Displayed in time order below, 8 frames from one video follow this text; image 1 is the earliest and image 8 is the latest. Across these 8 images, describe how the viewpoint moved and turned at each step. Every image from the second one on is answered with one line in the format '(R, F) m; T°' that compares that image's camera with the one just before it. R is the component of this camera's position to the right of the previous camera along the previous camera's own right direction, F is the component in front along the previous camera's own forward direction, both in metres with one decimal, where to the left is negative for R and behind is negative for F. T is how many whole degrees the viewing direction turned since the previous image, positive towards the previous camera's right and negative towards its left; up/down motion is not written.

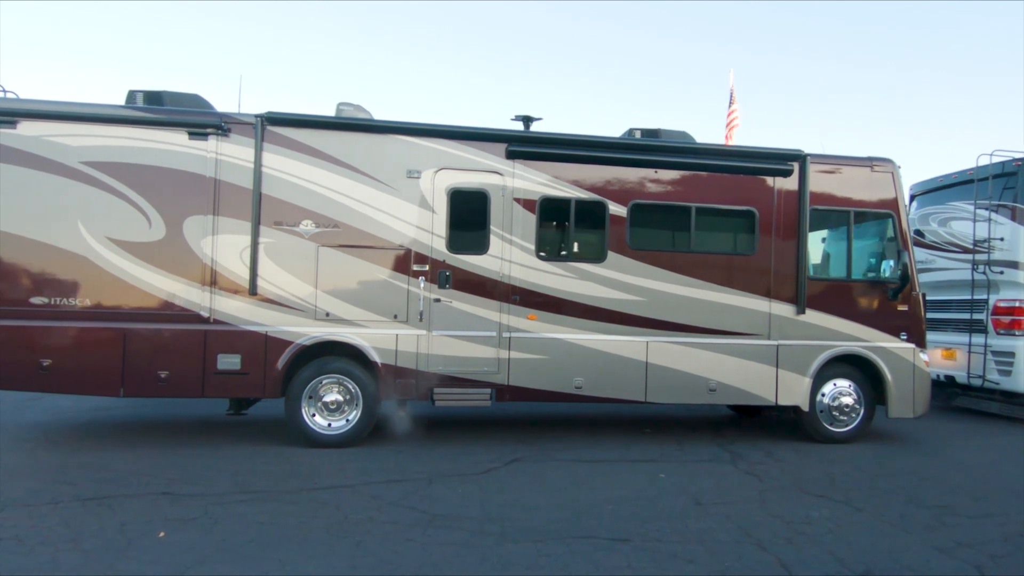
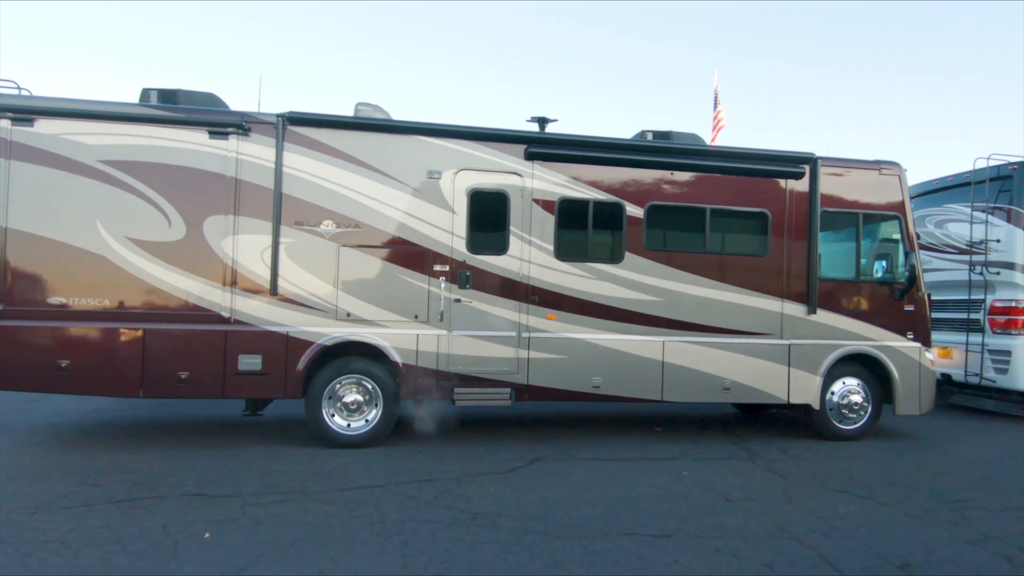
(-0.5, 0.0) m; +2°
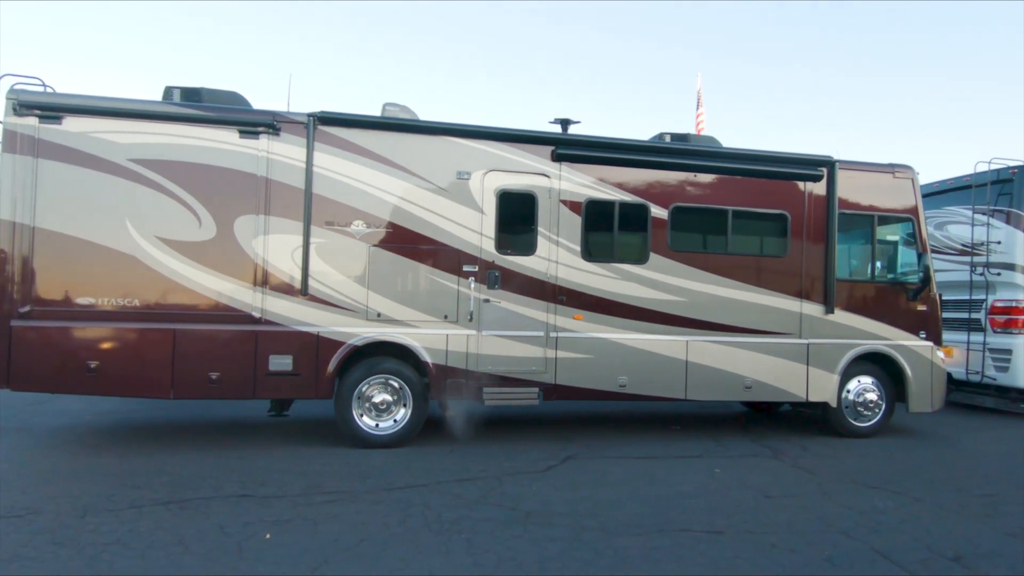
(-0.6, 0.0) m; +2°
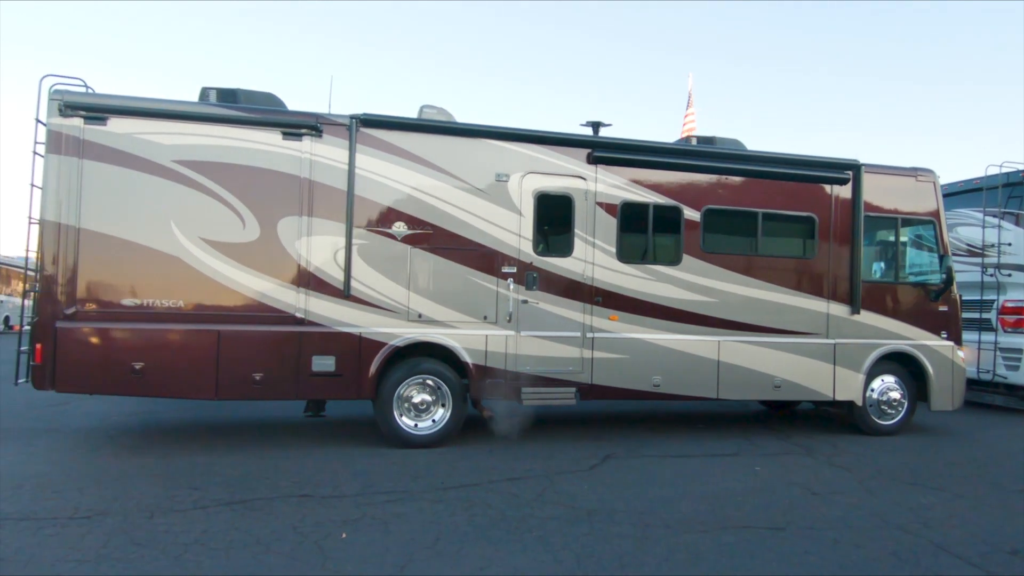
(-0.6, -0.1) m; +1°
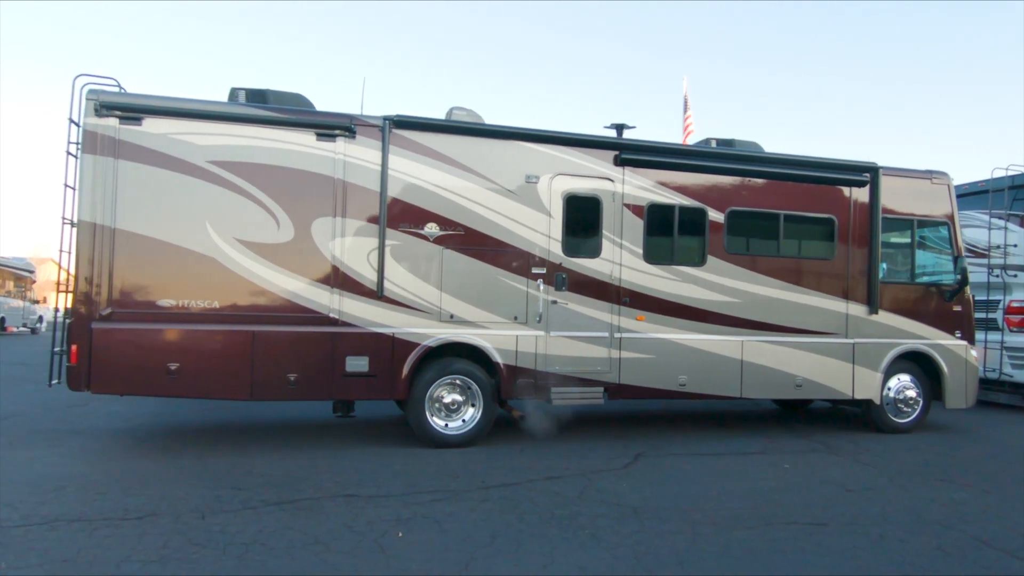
(-0.5, -0.1) m; +1°
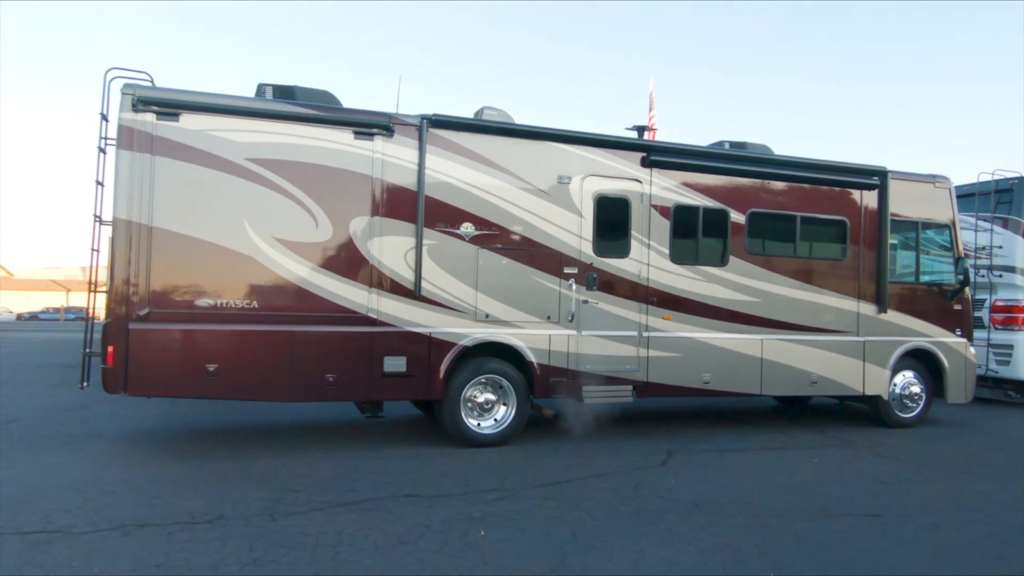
(-0.9, 0.0) m; +4°
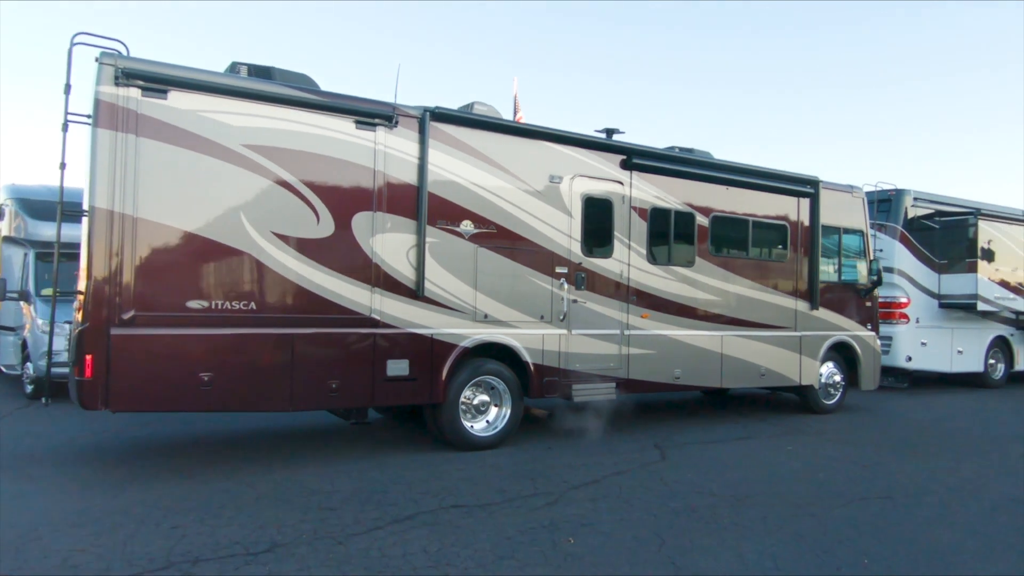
(-1.8, +0.4) m; +13°
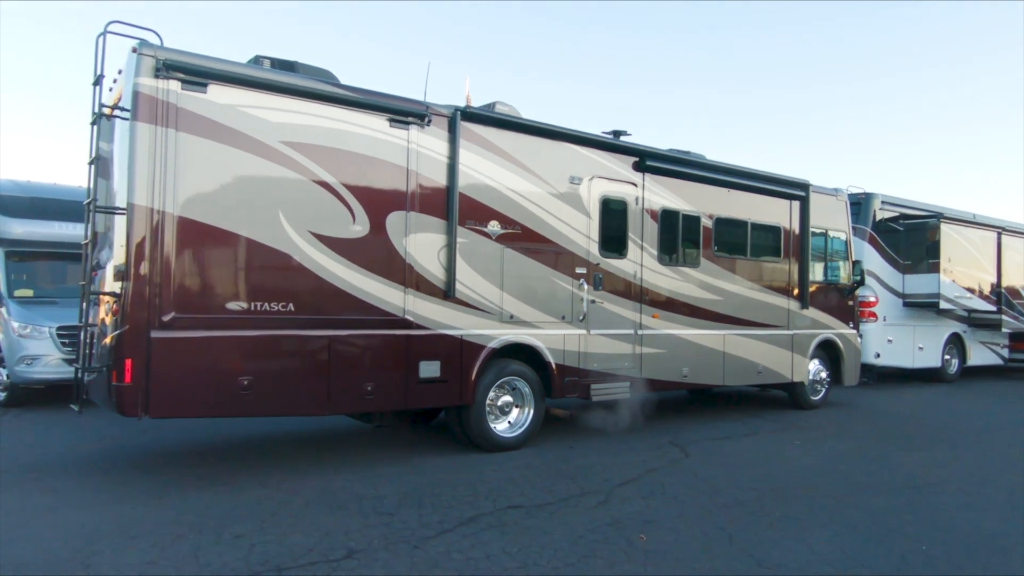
(-0.9, 0.0) m; +5°
